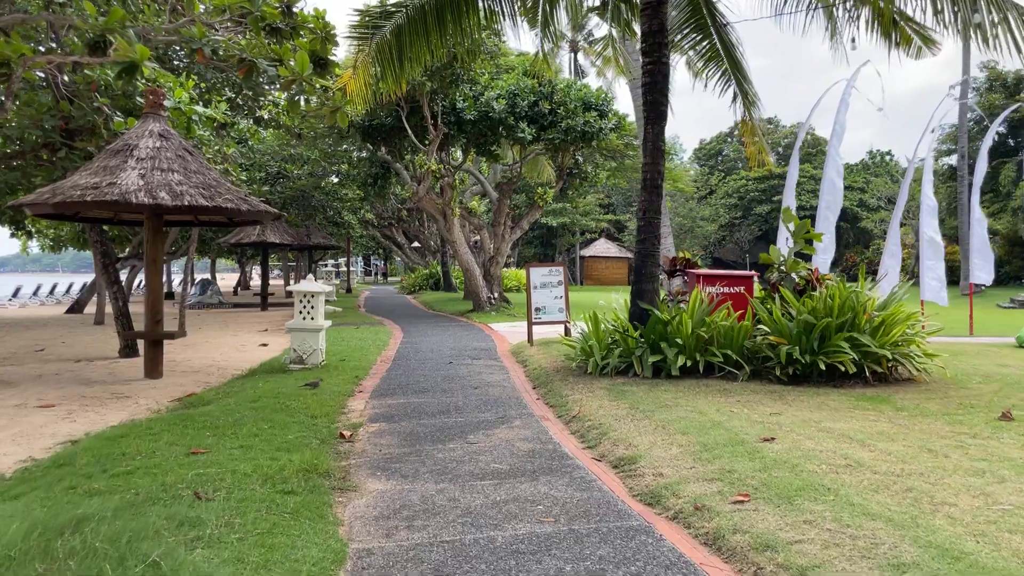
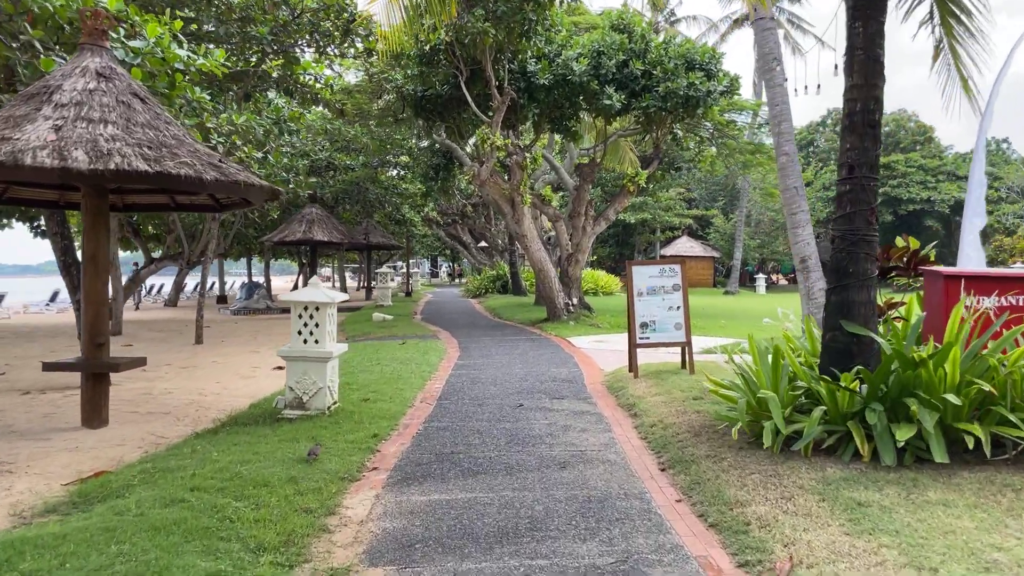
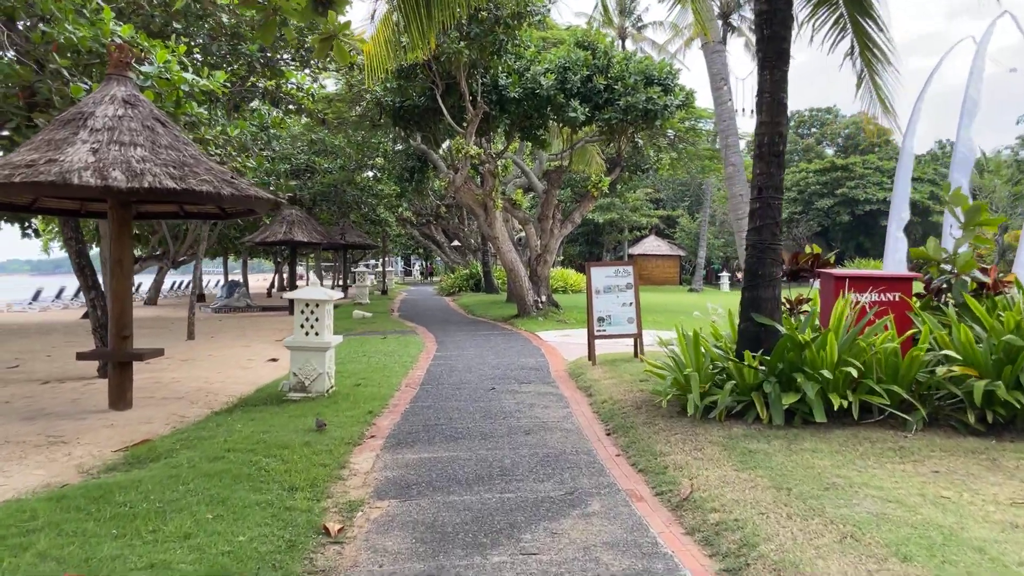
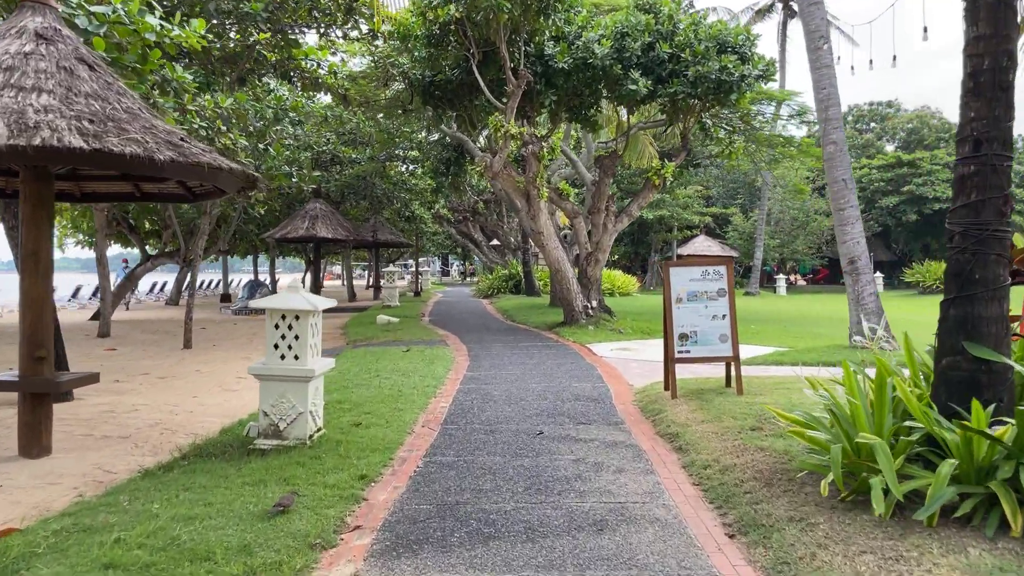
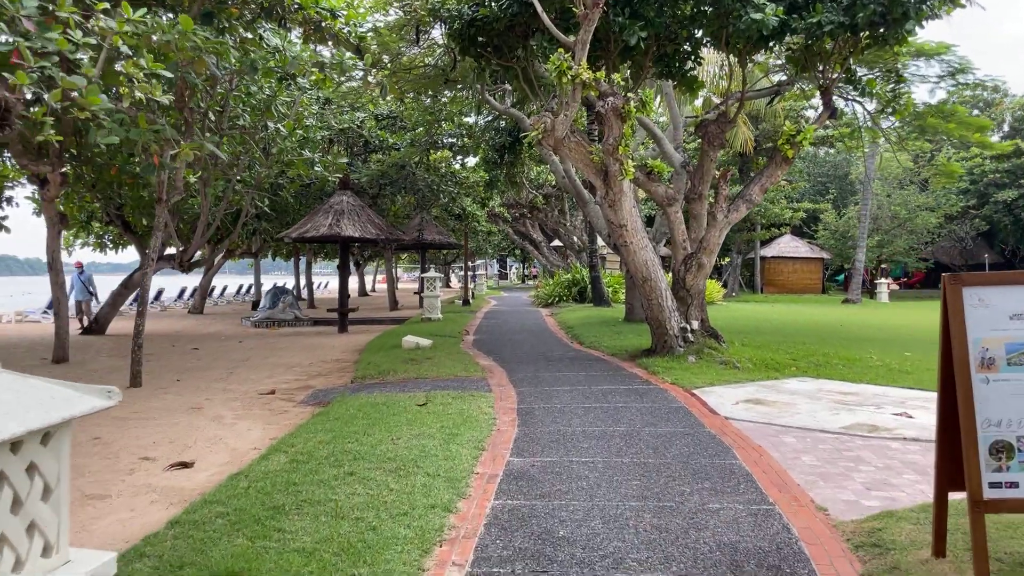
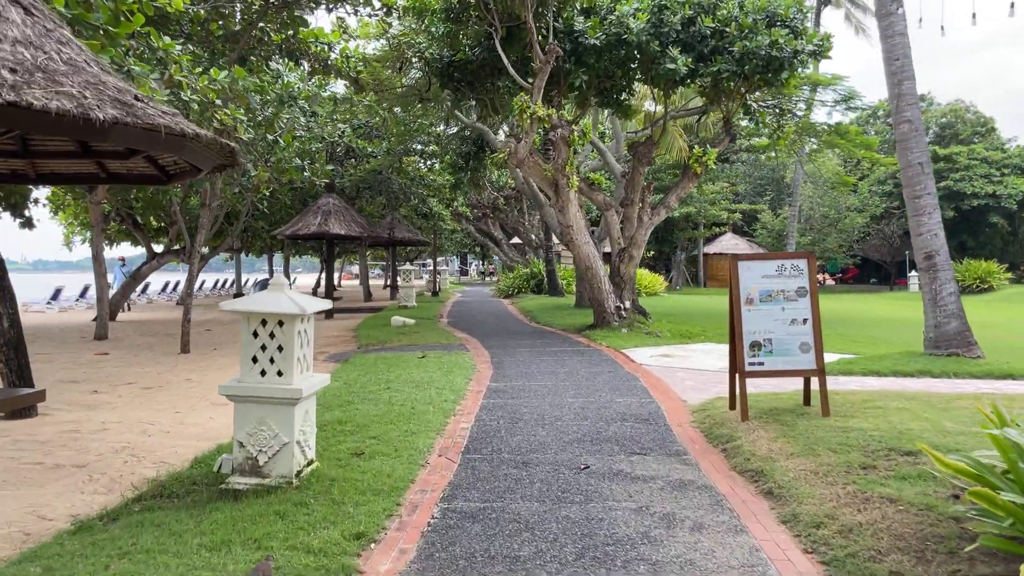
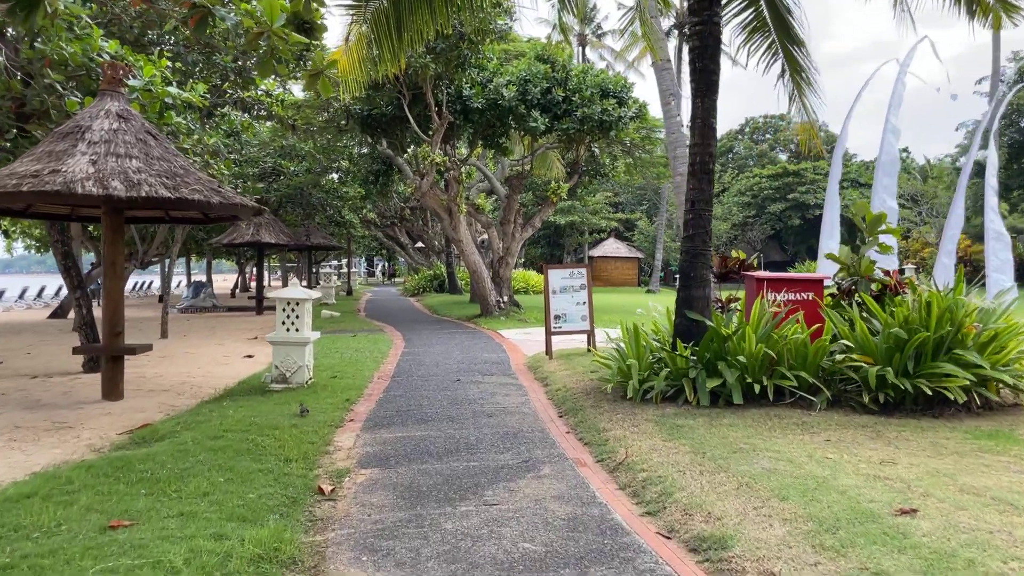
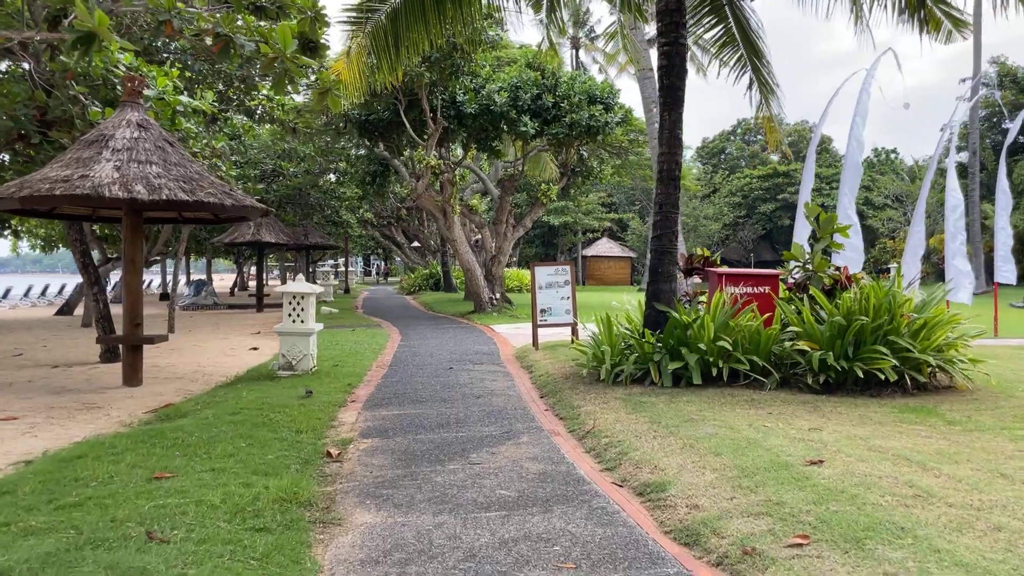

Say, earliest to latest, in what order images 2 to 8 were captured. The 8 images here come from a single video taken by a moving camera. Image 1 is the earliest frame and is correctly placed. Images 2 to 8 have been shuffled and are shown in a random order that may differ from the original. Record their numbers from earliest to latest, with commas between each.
8, 7, 3, 2, 4, 6, 5
